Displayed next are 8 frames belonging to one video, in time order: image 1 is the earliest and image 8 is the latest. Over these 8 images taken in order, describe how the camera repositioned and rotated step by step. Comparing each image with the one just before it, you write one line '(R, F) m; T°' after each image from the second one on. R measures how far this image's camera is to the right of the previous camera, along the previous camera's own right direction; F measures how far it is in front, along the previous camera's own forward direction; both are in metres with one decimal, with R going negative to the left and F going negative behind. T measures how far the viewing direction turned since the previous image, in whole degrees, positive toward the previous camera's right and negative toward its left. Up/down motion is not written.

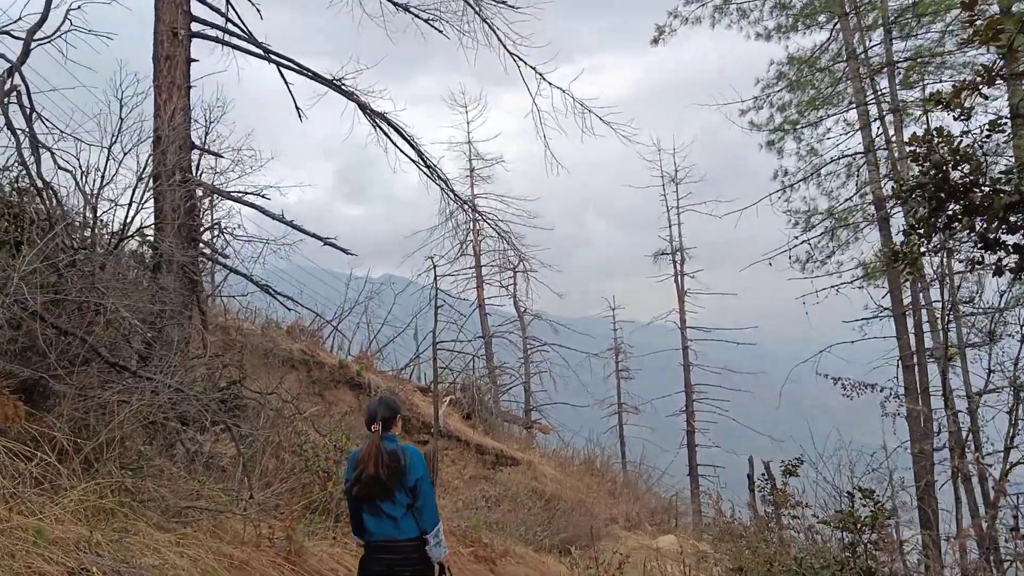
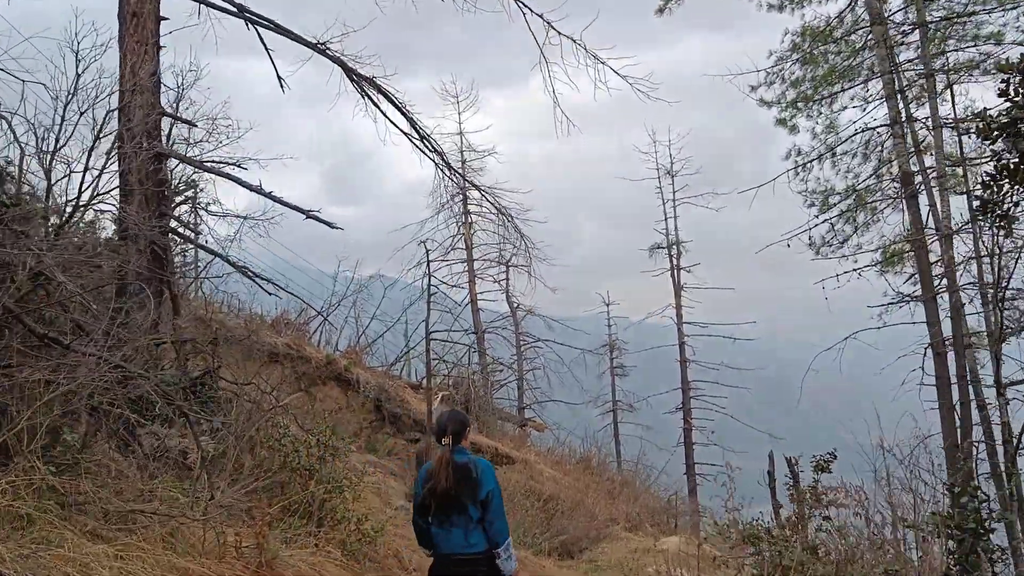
(-0.1, +0.7) m; +1°
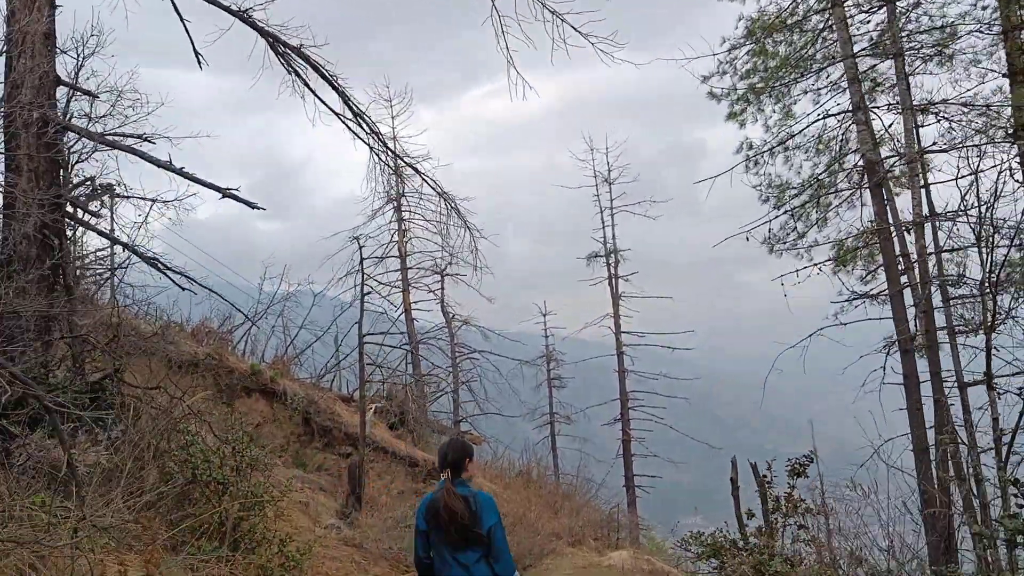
(-0.1, +0.7) m; +5°
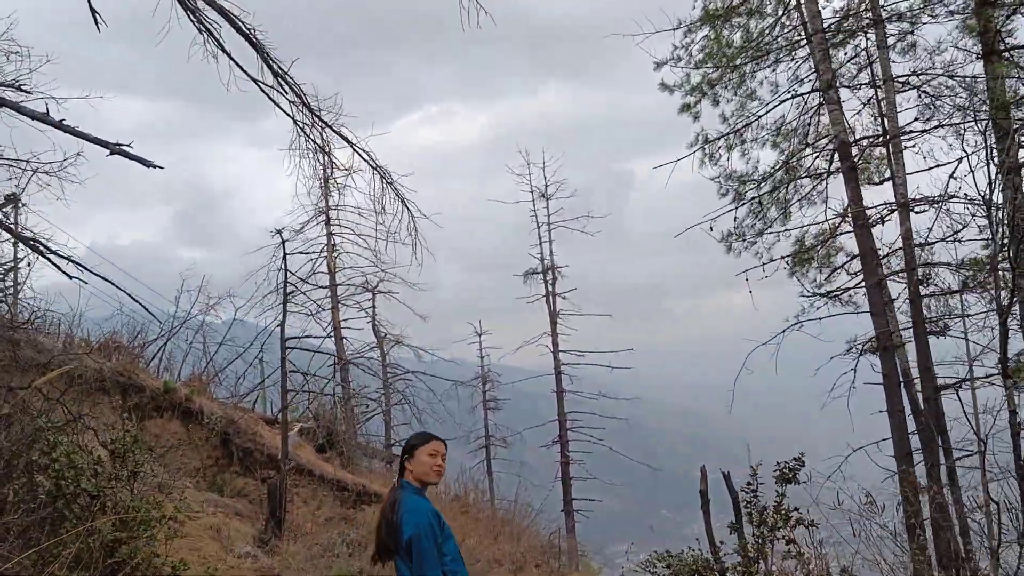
(-0.1, +0.8) m; +5°
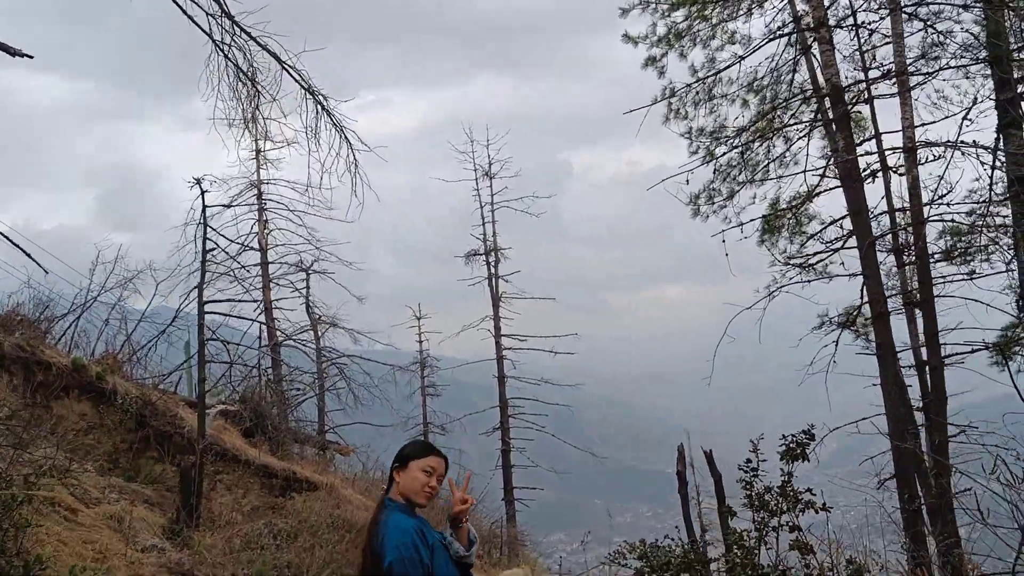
(-0.2, +0.8) m; +5°
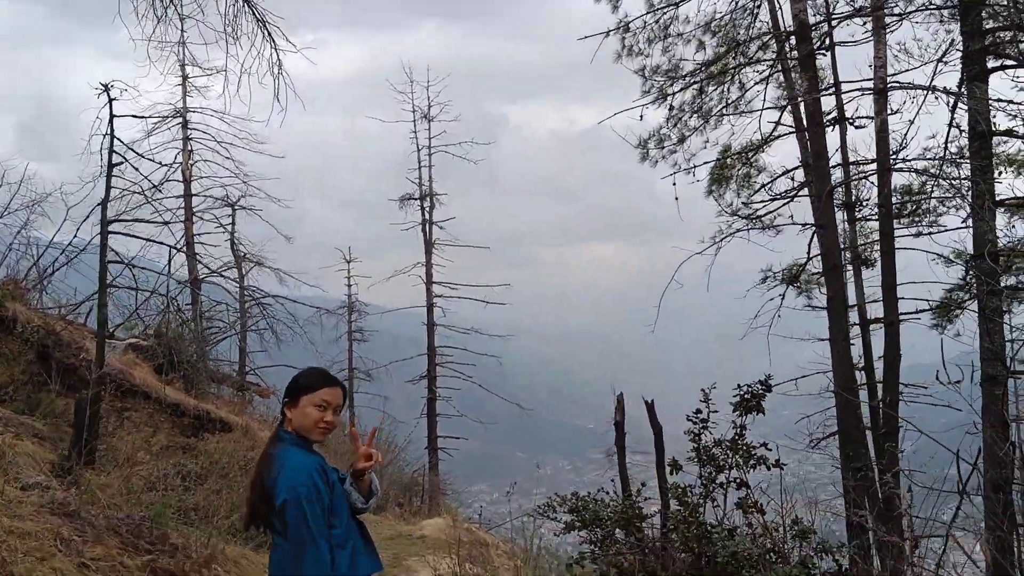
(0.0, +0.5) m; +5°
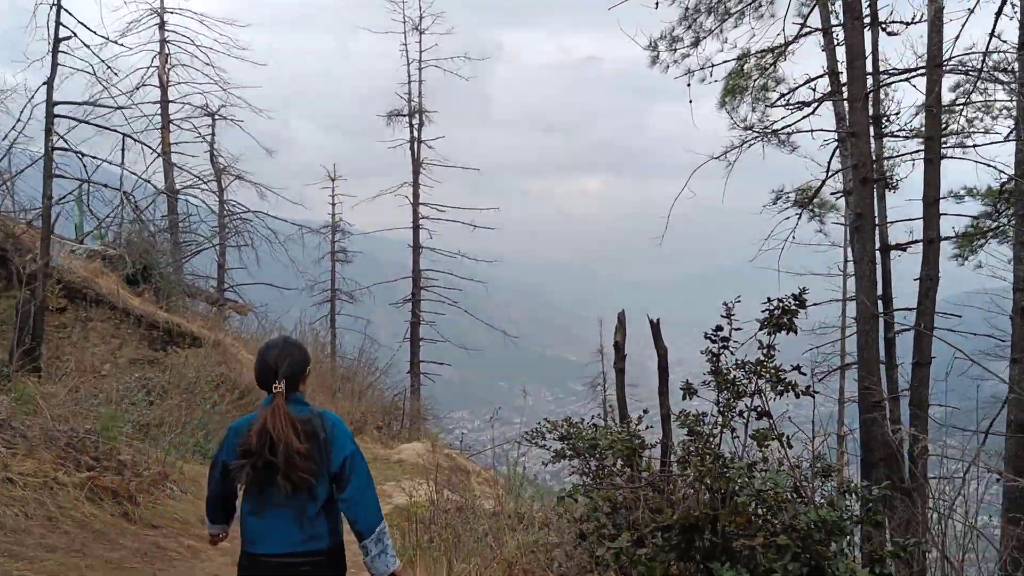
(0.0, +0.6) m; +1°
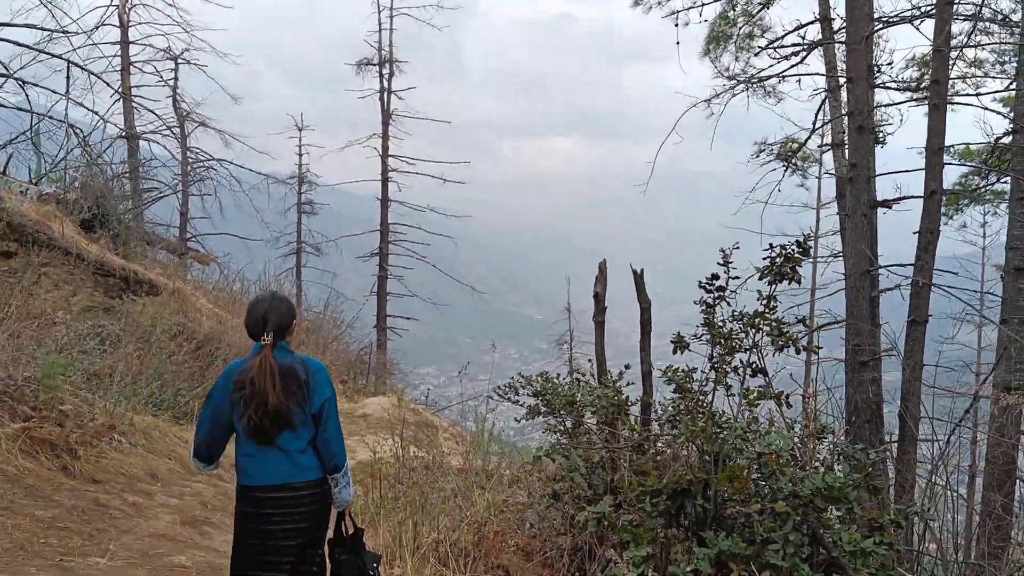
(0.0, +0.3) m; +2°
